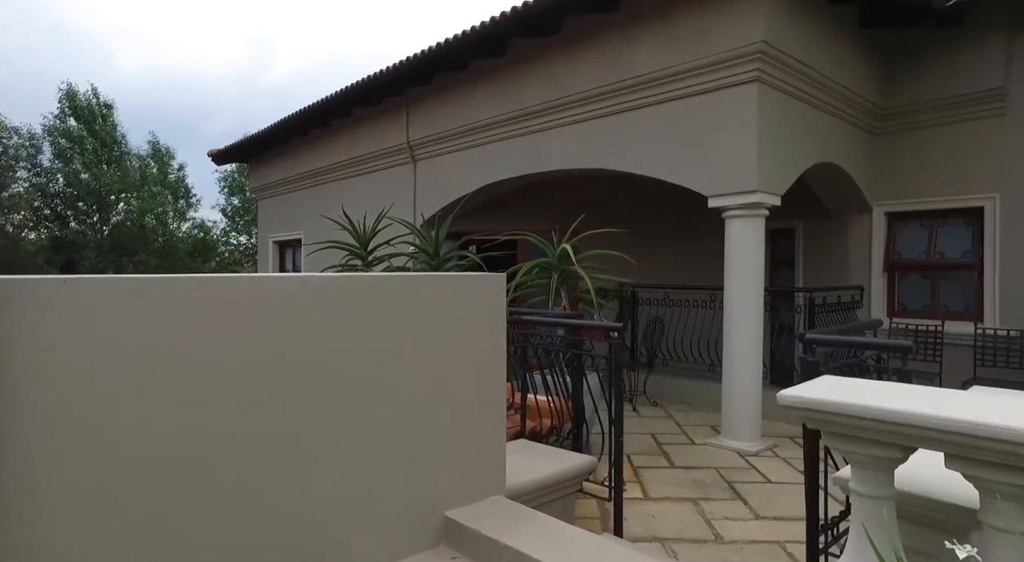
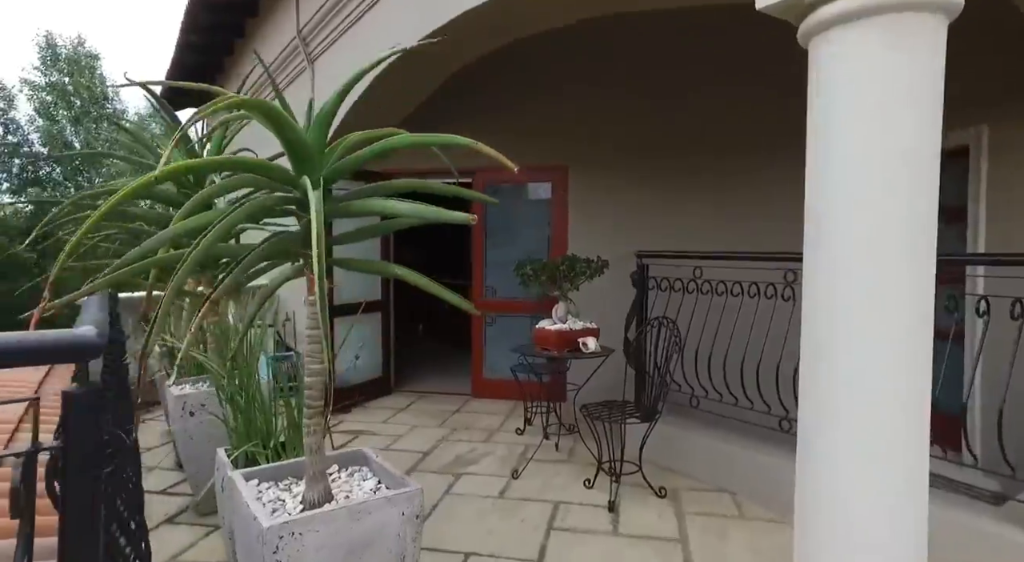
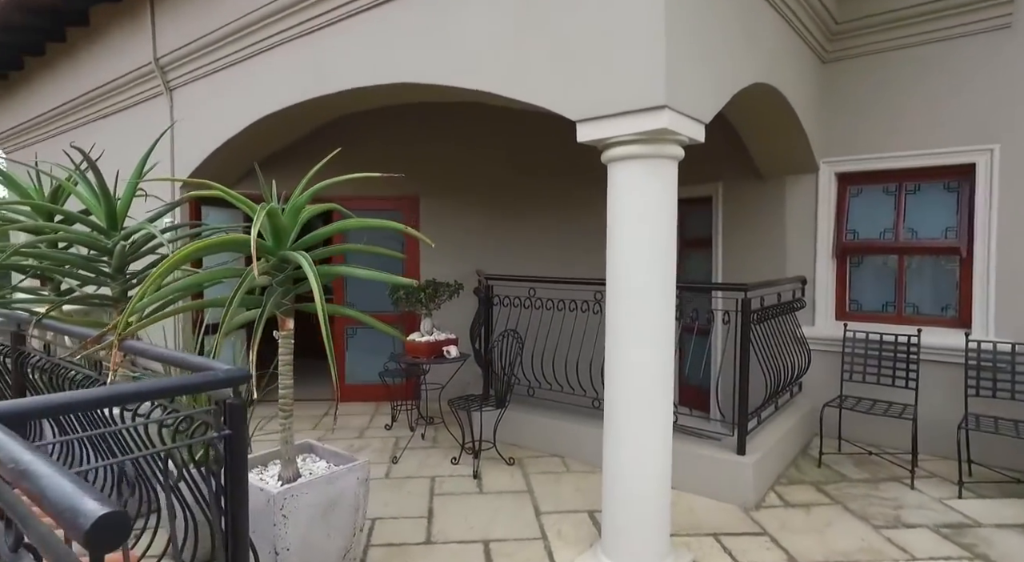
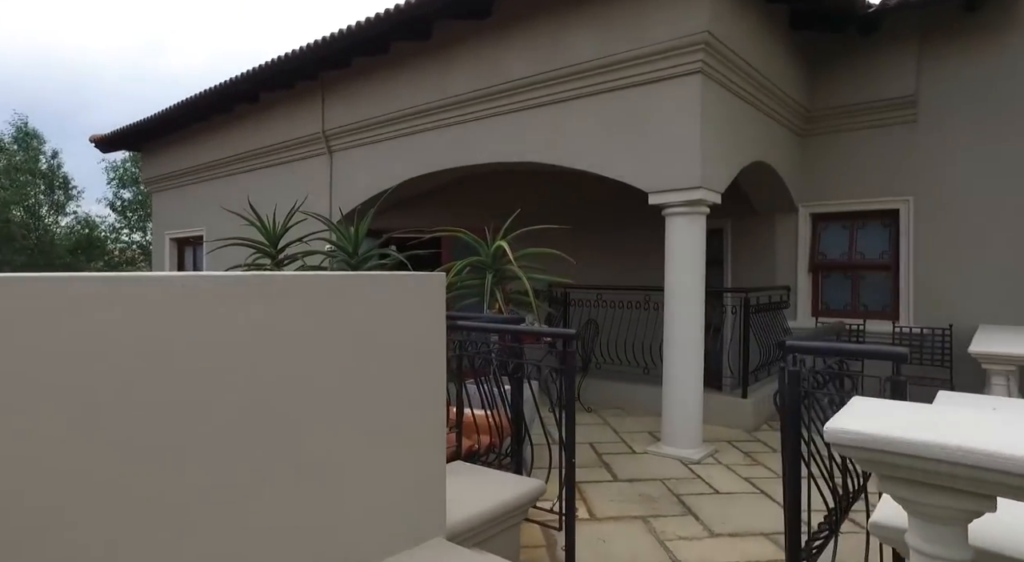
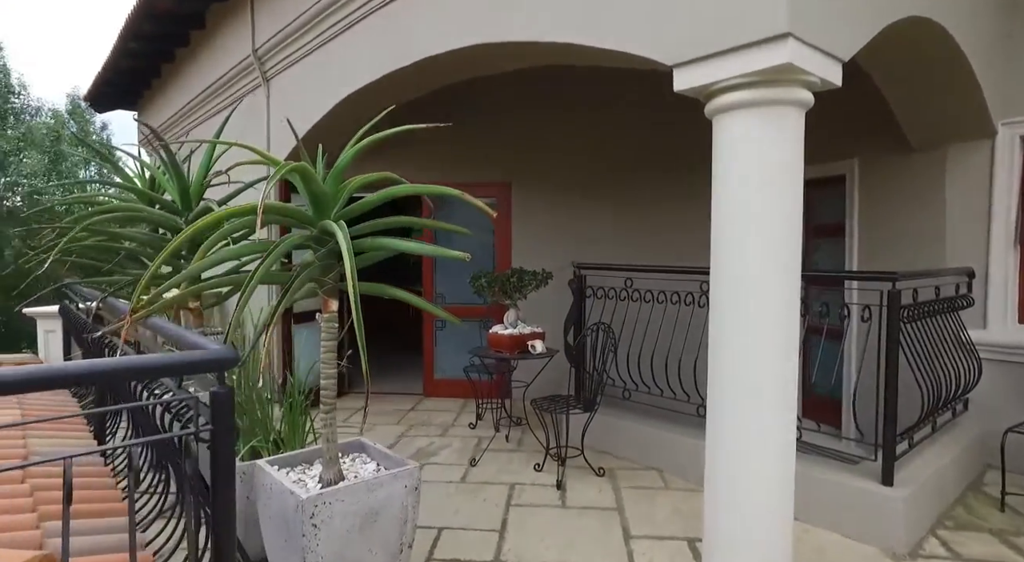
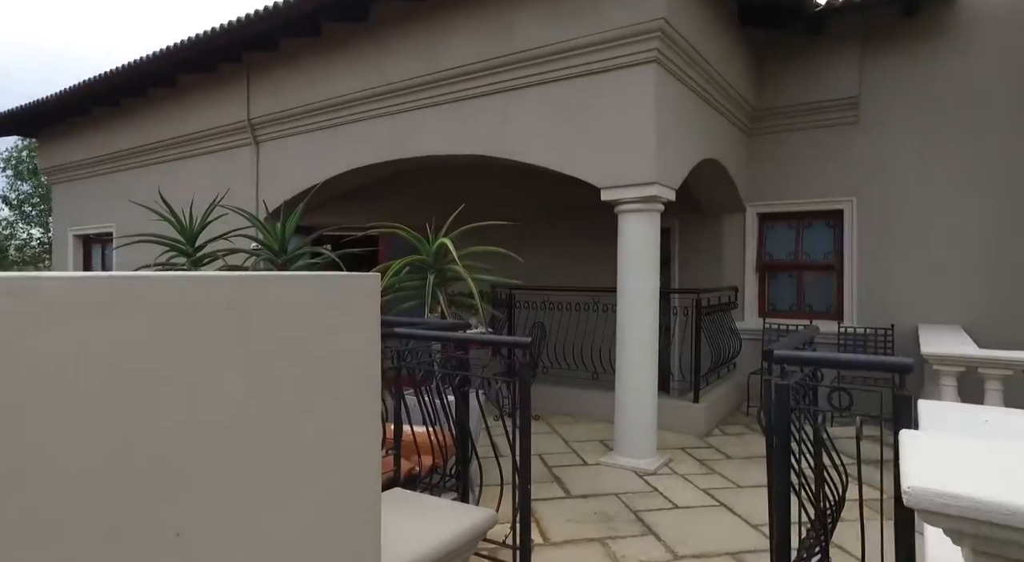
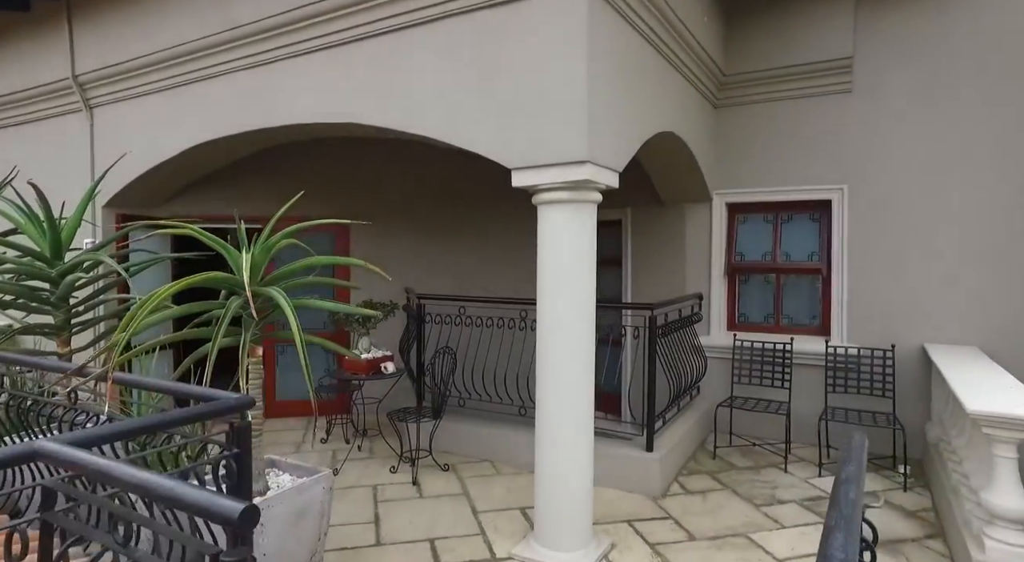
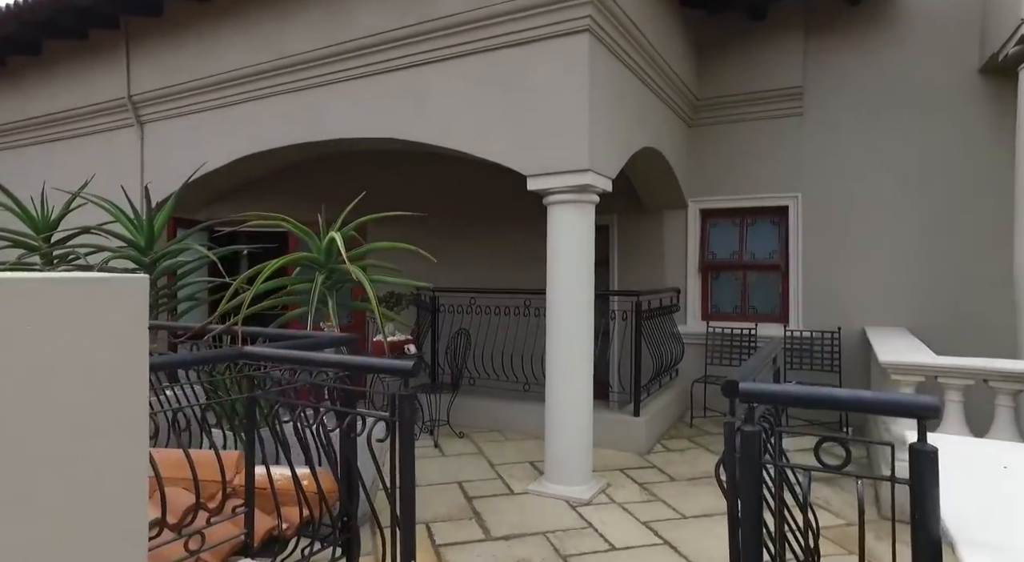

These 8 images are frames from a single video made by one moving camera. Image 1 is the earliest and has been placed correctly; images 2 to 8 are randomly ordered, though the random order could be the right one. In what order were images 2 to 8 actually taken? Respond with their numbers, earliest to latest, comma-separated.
4, 6, 8, 7, 3, 5, 2
